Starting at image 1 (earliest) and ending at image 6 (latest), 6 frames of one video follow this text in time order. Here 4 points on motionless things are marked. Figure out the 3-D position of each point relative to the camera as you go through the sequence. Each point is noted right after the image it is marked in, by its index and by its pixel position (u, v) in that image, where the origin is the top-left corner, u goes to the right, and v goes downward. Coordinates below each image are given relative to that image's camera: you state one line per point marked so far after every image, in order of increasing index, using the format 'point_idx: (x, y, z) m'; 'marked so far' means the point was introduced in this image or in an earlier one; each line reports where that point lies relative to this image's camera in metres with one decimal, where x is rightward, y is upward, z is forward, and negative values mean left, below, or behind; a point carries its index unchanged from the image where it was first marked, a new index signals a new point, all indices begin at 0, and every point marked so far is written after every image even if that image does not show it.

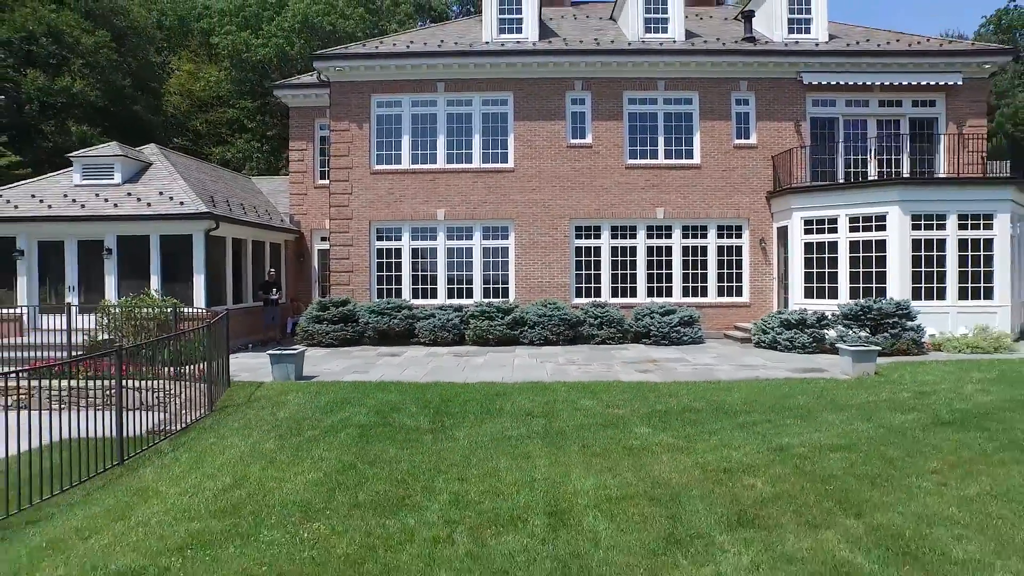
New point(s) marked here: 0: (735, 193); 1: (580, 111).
0: (+7.0, +2.9, +17.9) m
1: (+2.2, +5.5, +18.1) m
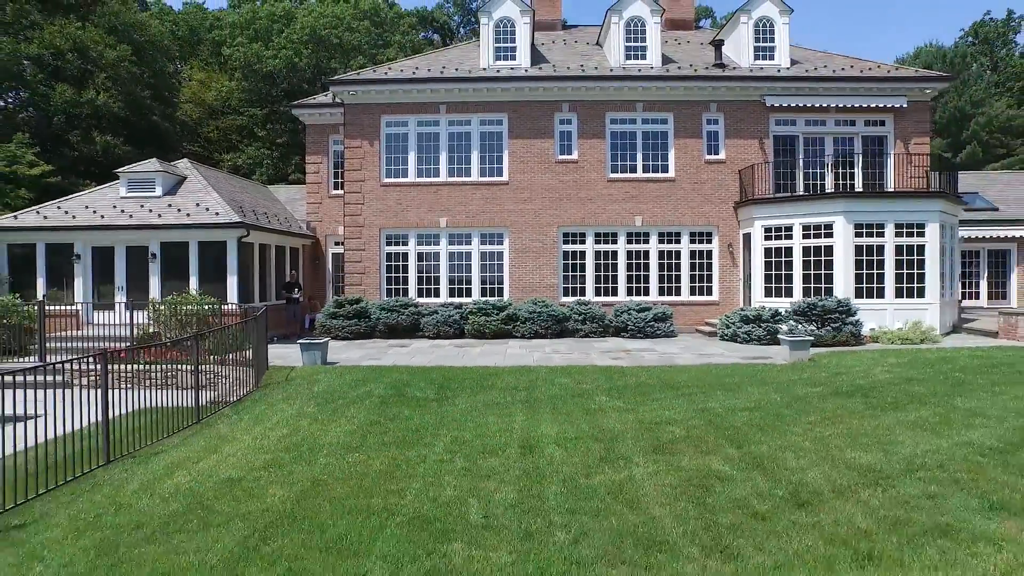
0: (+6.8, +2.9, +20.1) m
1: (+2.0, +5.5, +20.3) m
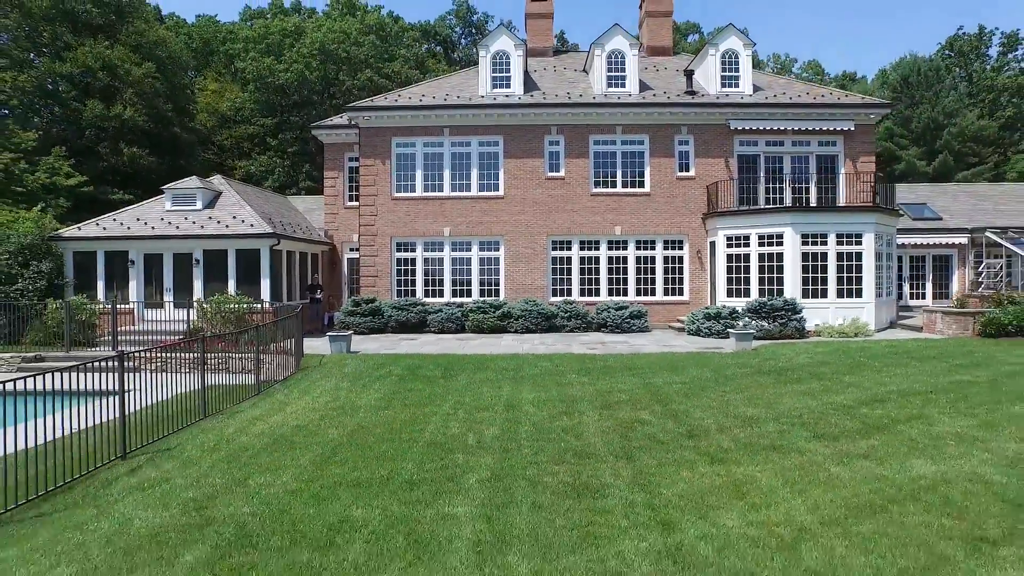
0: (+6.6, +2.9, +22.8) m
1: (+1.8, +5.5, +23.0) m
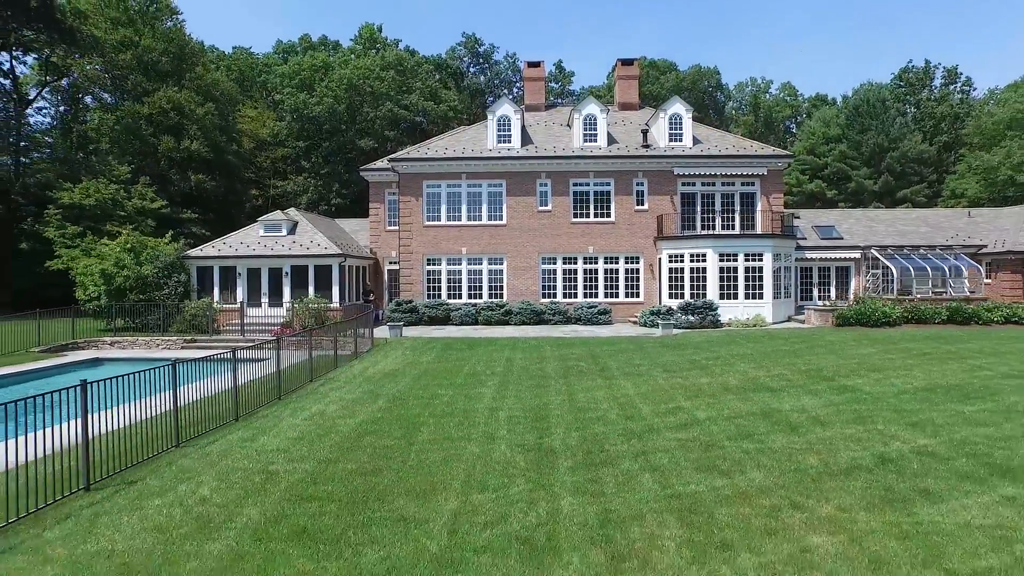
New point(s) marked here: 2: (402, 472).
0: (+6.6, +2.7, +30.7) m
1: (+1.8, +5.3, +30.9) m
2: (-1.6, -2.7, +8.5) m
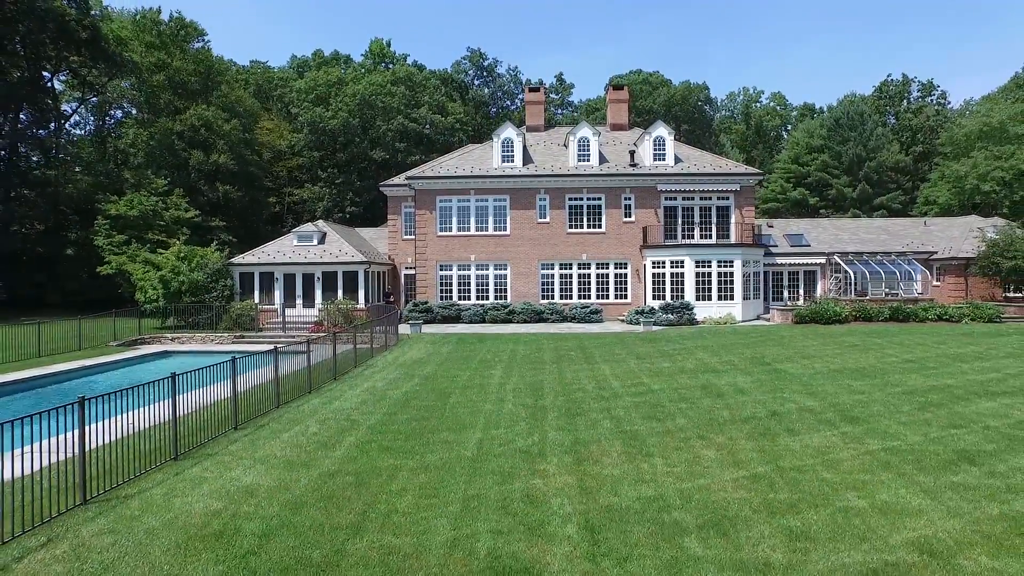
0: (+6.8, +2.5, +34.7) m
1: (+2.0, +5.1, +35.0) m
2: (-1.6, -2.9, +12.6) m
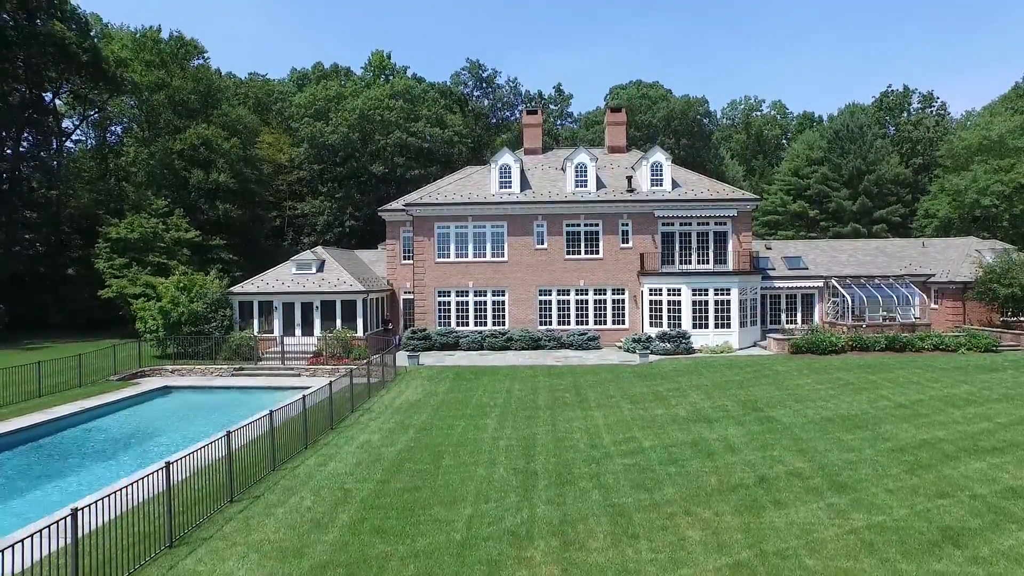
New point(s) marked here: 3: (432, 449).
0: (+6.6, +1.0, +34.9) m
1: (+1.8, +3.6, +35.1) m
2: (-1.8, -4.5, +12.8) m
3: (-2.2, -4.4, +15.5) m
